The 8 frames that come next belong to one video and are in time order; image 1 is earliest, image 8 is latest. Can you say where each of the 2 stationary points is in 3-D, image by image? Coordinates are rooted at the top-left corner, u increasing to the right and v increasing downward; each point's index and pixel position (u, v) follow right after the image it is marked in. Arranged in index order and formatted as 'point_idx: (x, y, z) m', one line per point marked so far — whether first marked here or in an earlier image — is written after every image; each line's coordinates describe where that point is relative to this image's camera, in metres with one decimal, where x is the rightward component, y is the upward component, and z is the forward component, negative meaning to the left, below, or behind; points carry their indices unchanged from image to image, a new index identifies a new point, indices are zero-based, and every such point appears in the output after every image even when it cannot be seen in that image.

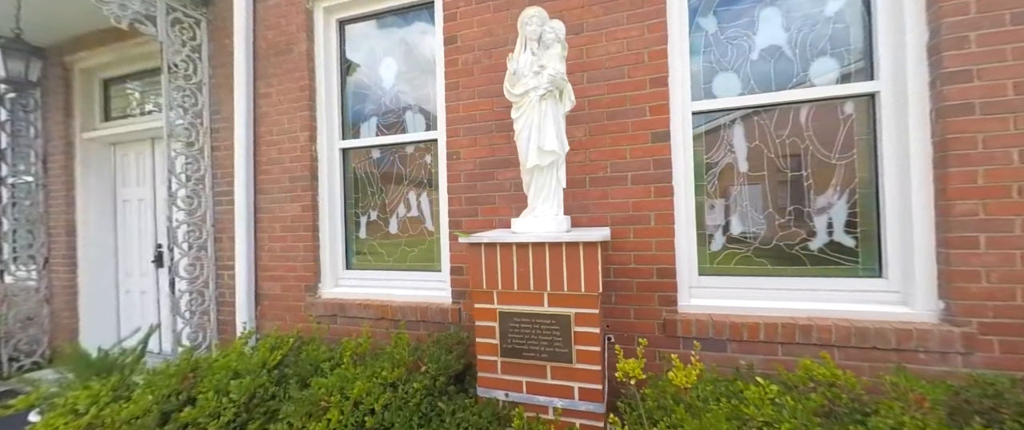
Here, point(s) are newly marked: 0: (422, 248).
0: (-0.7, -0.2, +2.4) m
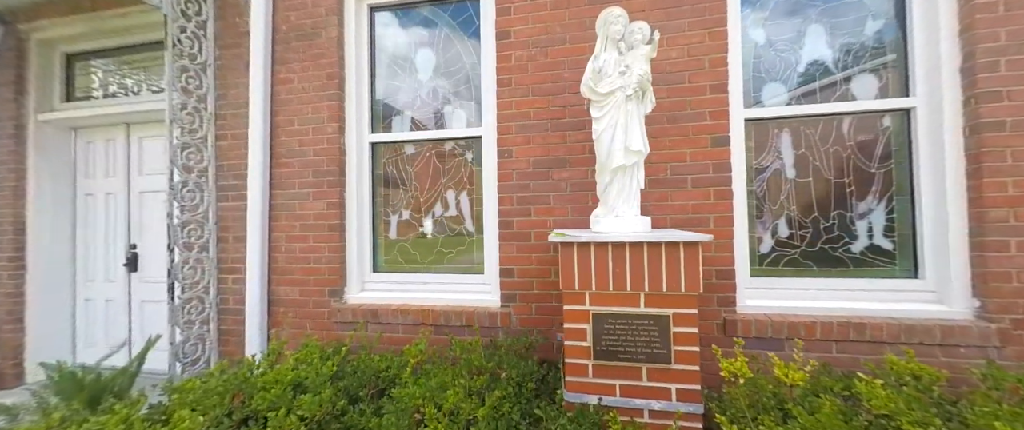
0: (-0.4, -0.2, +2.3) m
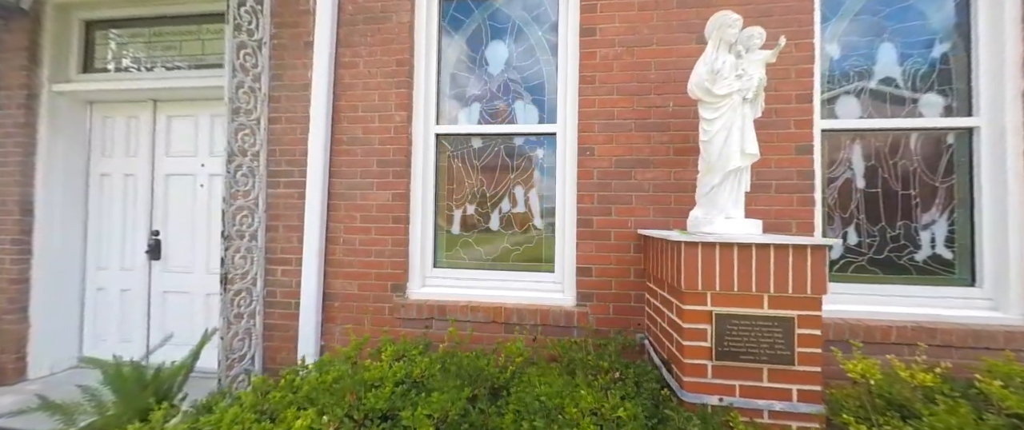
0: (+0.1, -0.2, +2.3) m
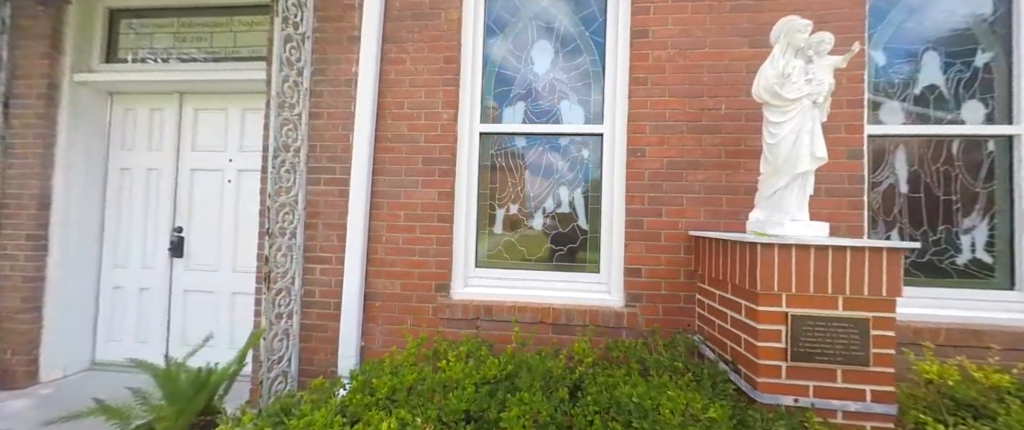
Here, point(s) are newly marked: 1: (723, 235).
0: (+0.4, -0.2, +2.3) m
1: (+1.0, -0.1, +1.6) m
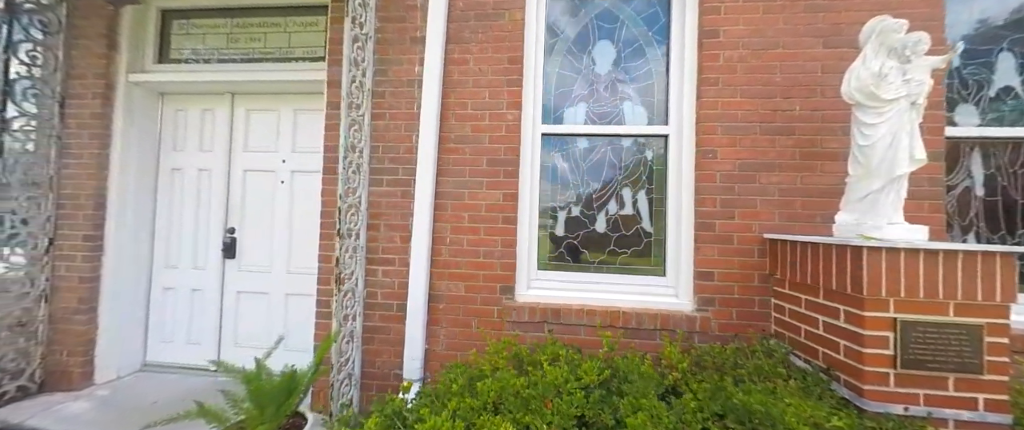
0: (+0.9, -0.2, +2.2) m
1: (+1.5, -0.1, +1.6) m
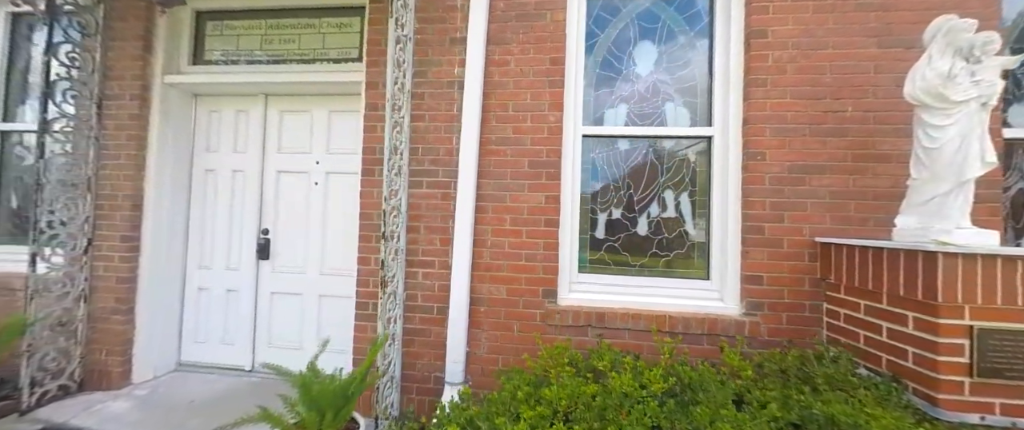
0: (+1.1, -0.3, +2.2) m
1: (+1.7, -0.1, +1.5) m
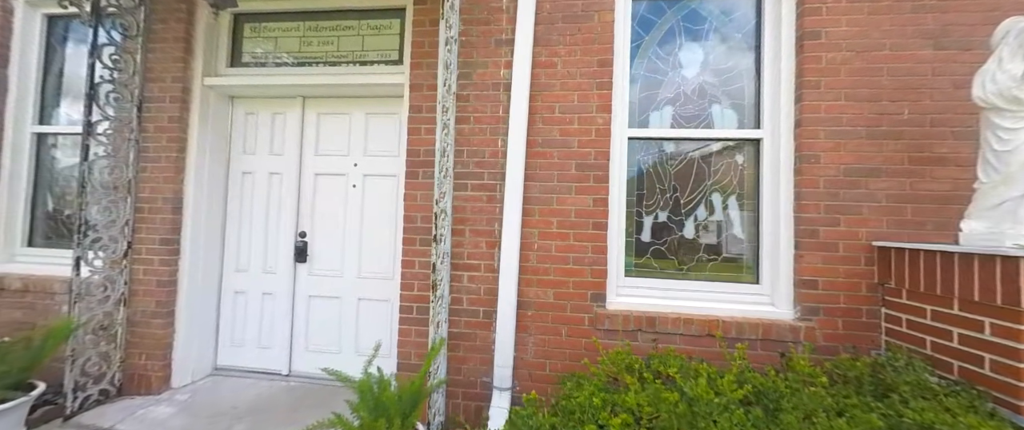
0: (+1.4, -0.3, +2.2) m
1: (+2.0, -0.2, +1.5) m
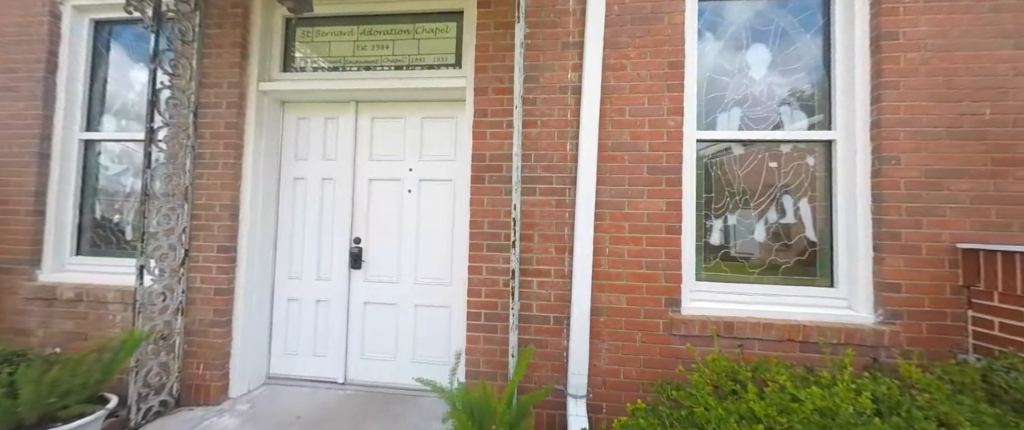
0: (+1.9, -0.3, +2.2) m
1: (+2.5, -0.2, +1.5) m
